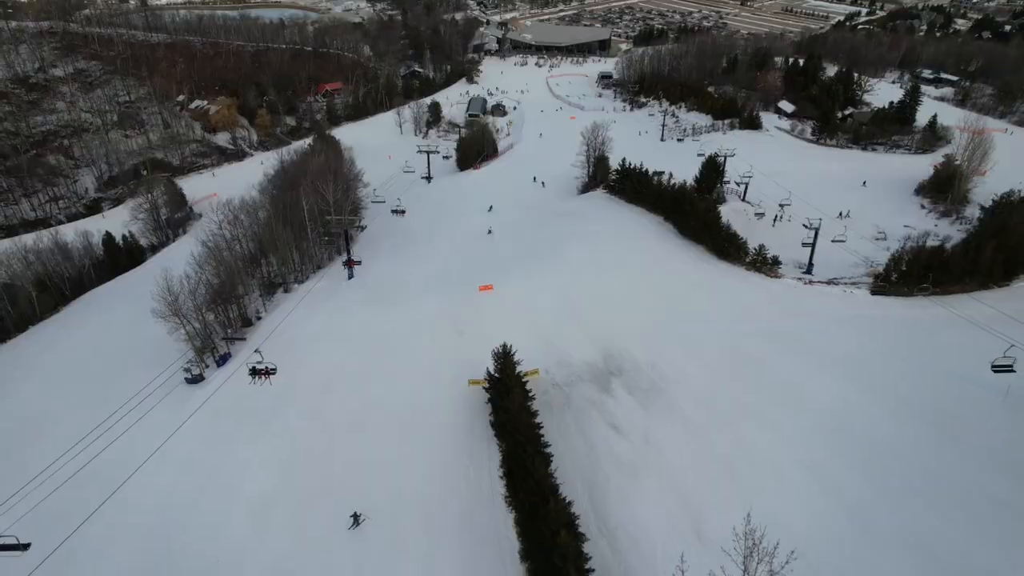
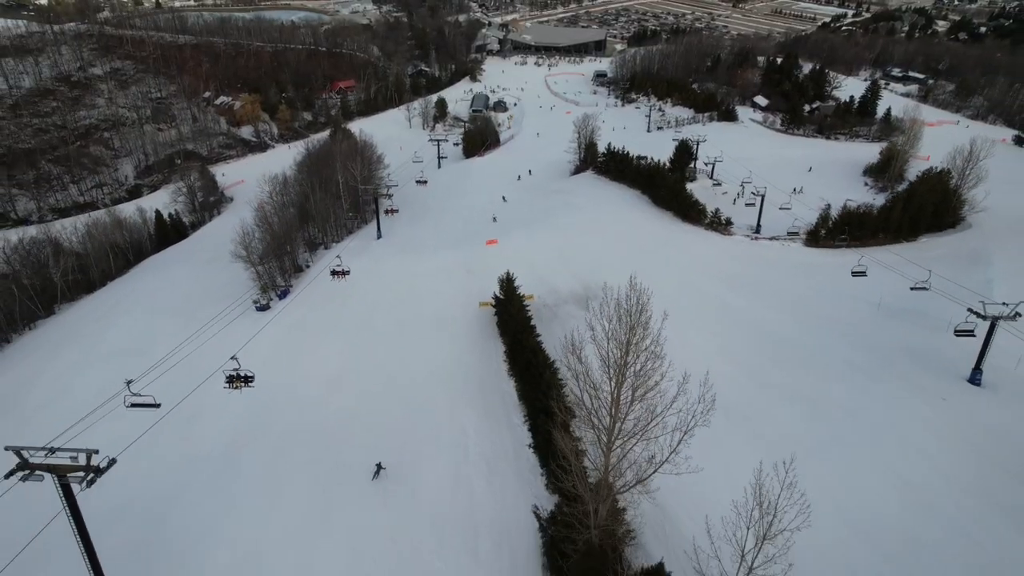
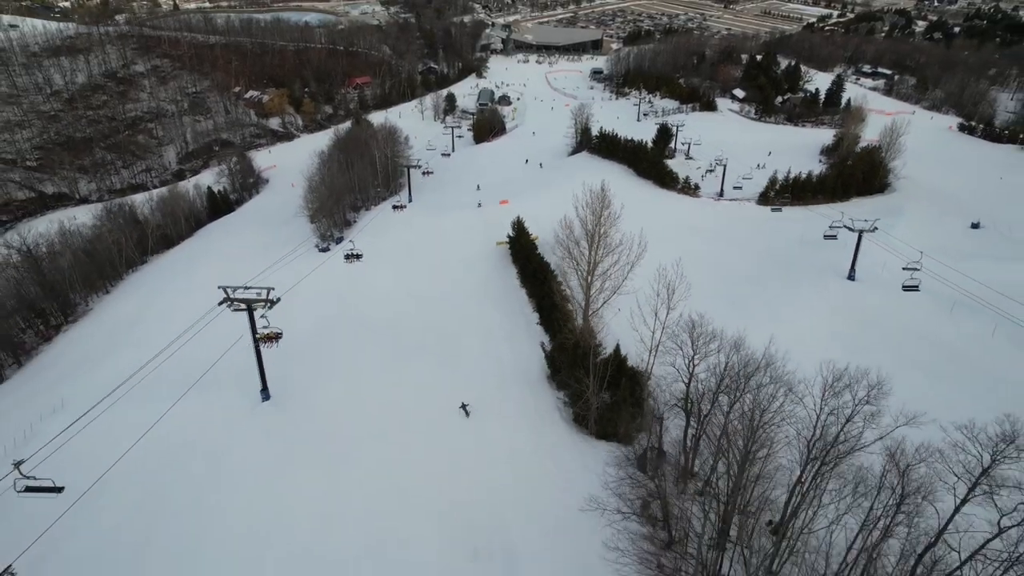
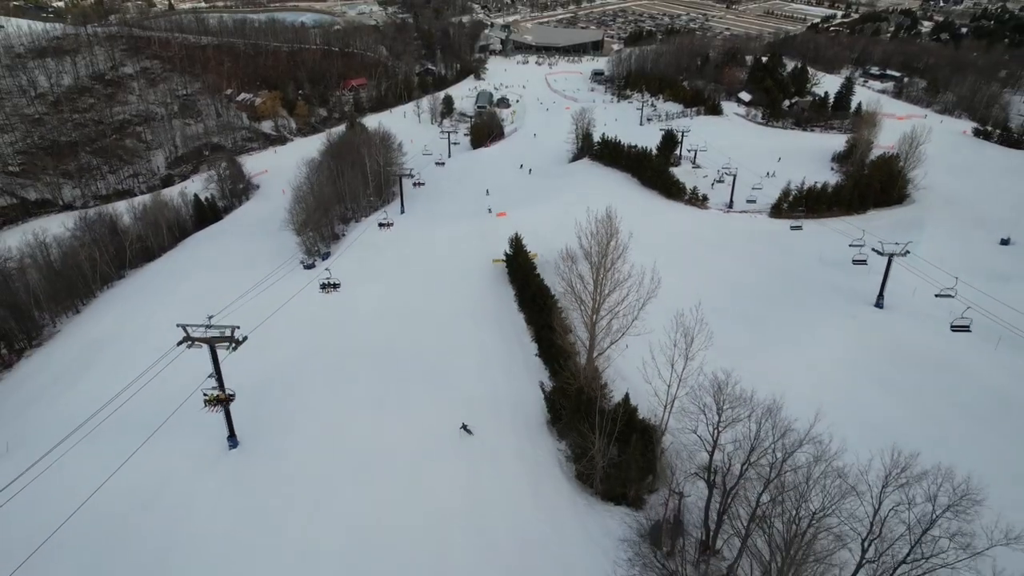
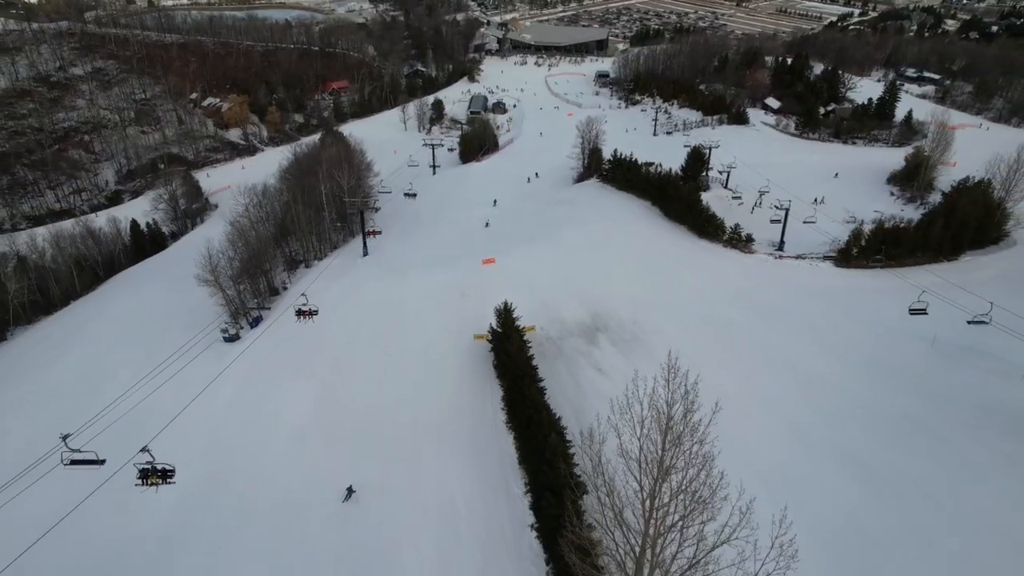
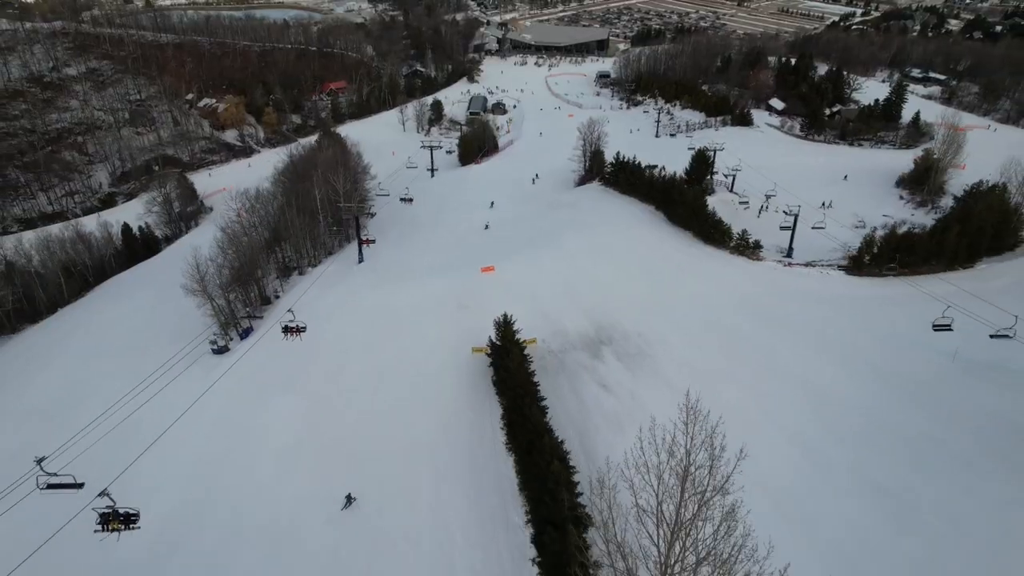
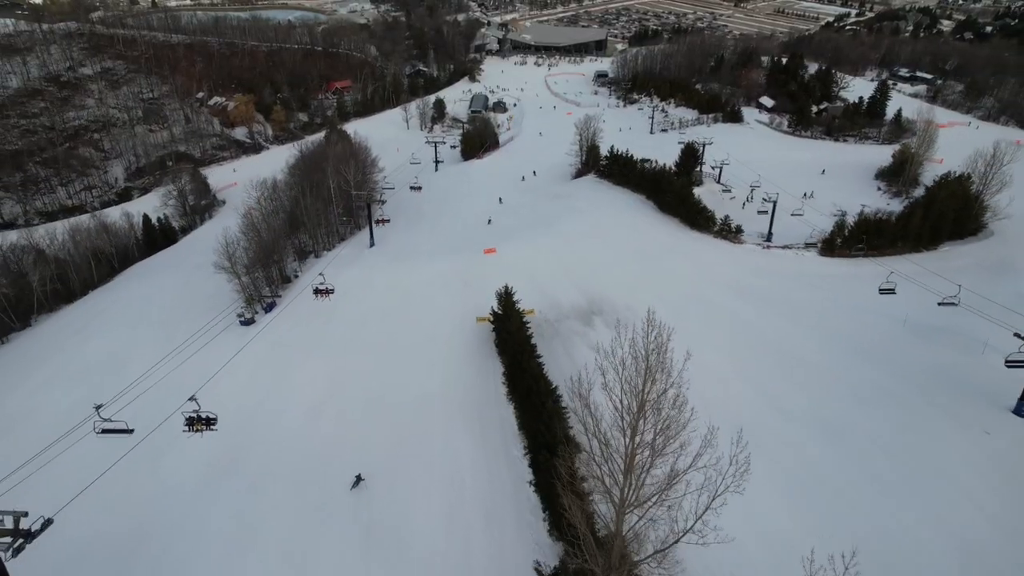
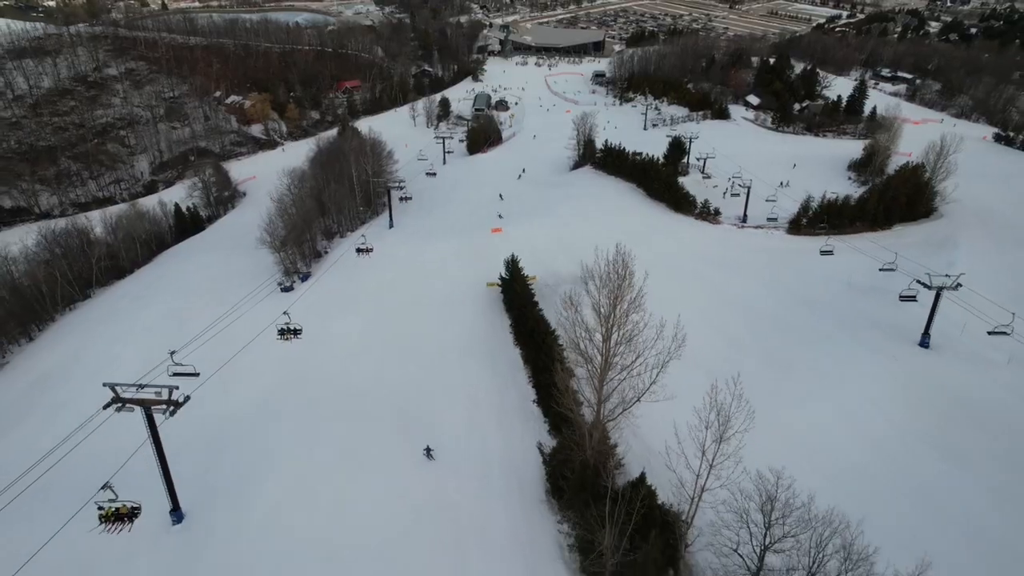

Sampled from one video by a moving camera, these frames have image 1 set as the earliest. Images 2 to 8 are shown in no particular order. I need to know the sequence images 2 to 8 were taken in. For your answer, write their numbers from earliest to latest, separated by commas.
6, 5, 7, 2, 8, 4, 3
